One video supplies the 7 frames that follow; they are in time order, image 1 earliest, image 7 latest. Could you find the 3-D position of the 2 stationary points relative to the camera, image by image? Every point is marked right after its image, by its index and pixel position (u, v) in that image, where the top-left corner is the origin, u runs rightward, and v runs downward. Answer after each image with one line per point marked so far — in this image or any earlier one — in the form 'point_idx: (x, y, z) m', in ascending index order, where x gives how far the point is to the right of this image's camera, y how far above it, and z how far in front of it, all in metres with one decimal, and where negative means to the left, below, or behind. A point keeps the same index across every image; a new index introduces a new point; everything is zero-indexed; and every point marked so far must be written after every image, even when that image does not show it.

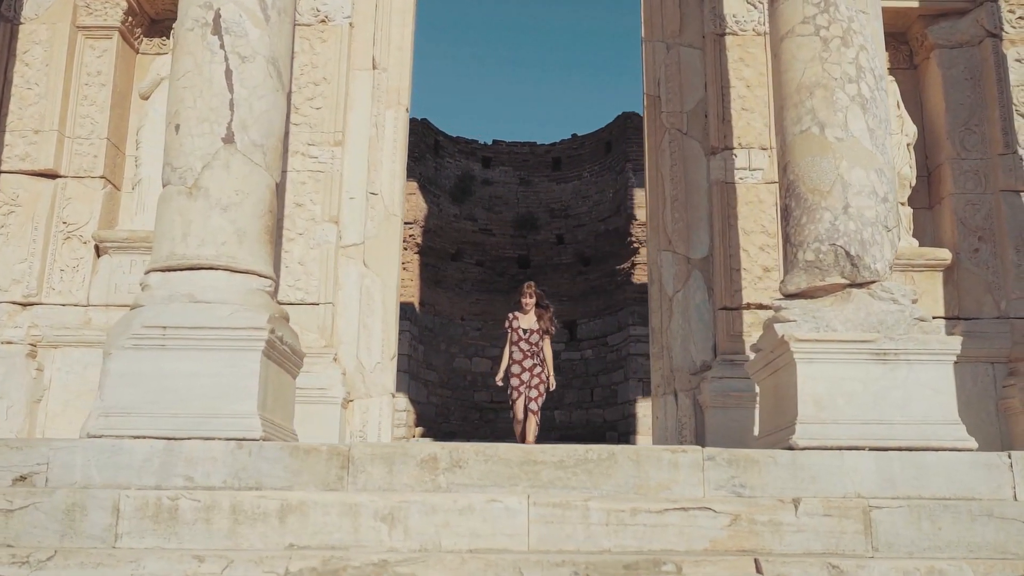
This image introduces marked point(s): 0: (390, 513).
0: (-0.5, -1.0, +4.4) m
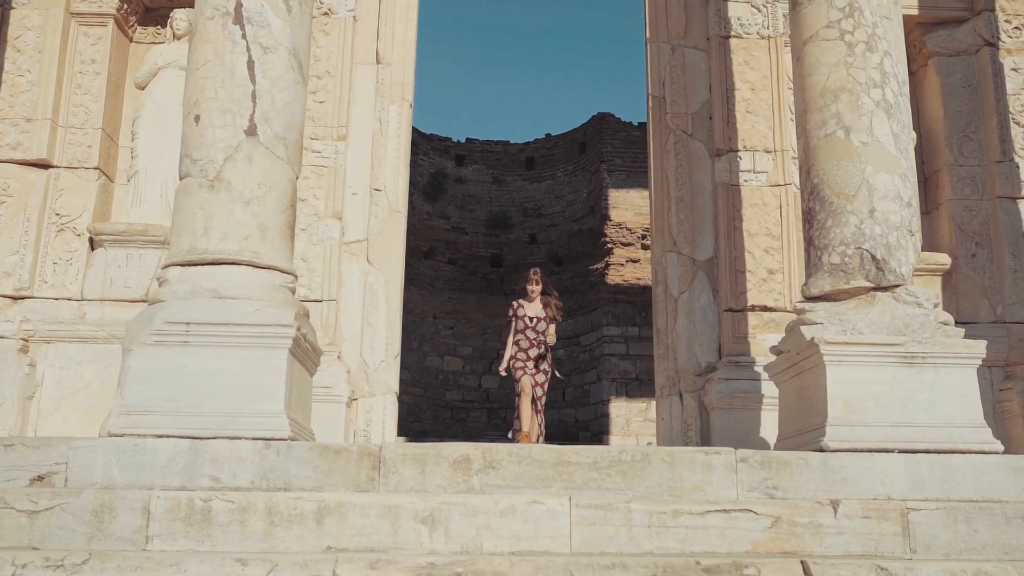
0: (-0.3, -1.0, +4.3) m
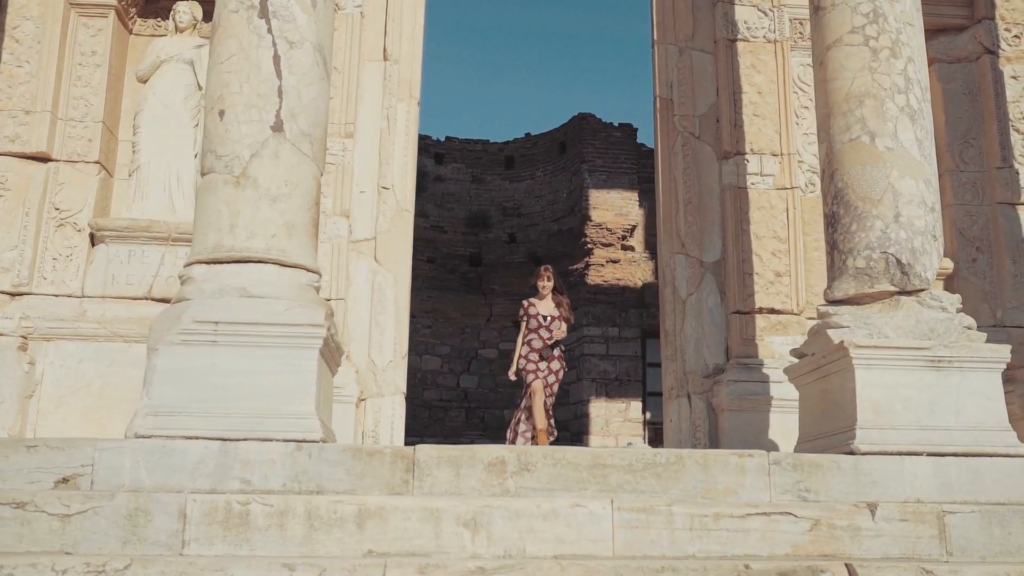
0: (-0.2, -1.0, +4.3) m
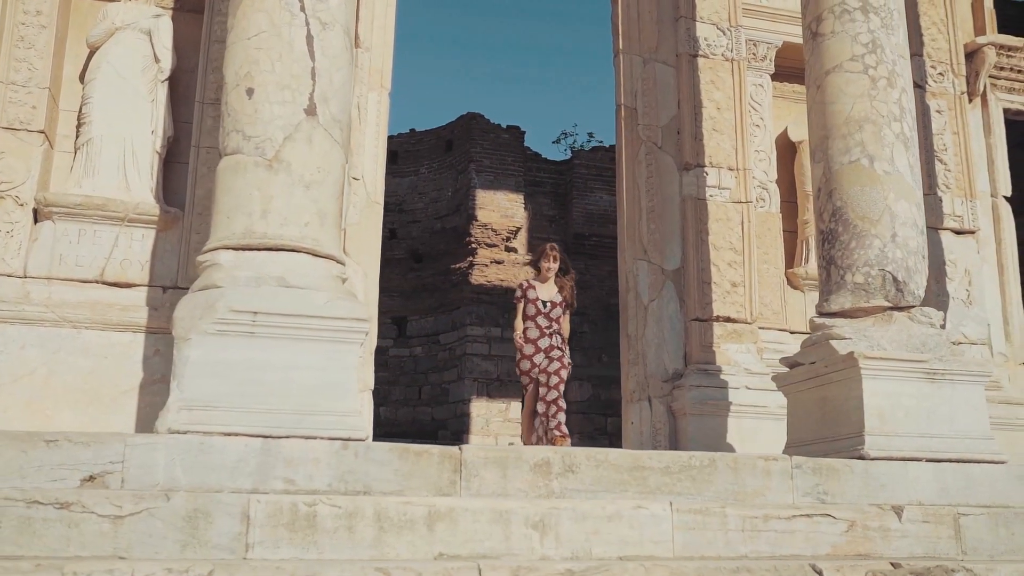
0: (+0.1, -1.0, +4.2) m
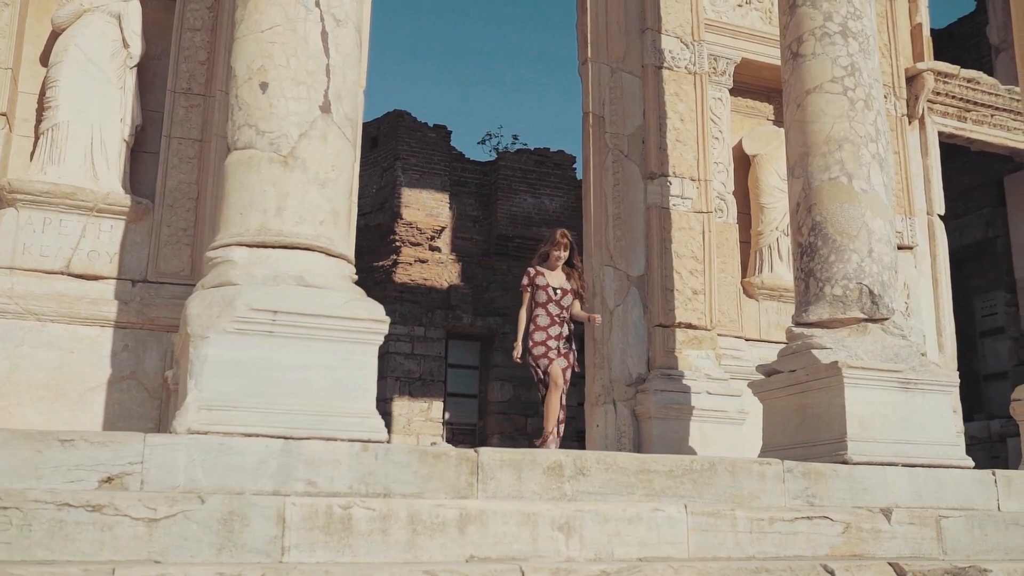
0: (+0.2, -1.0, +4.3) m
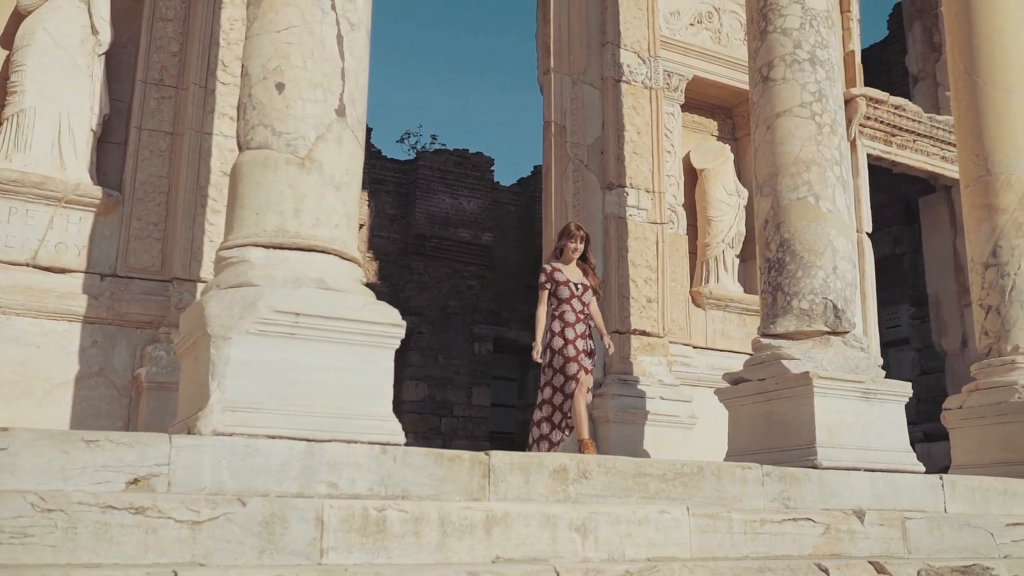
0: (+0.3, -1.1, +4.5) m
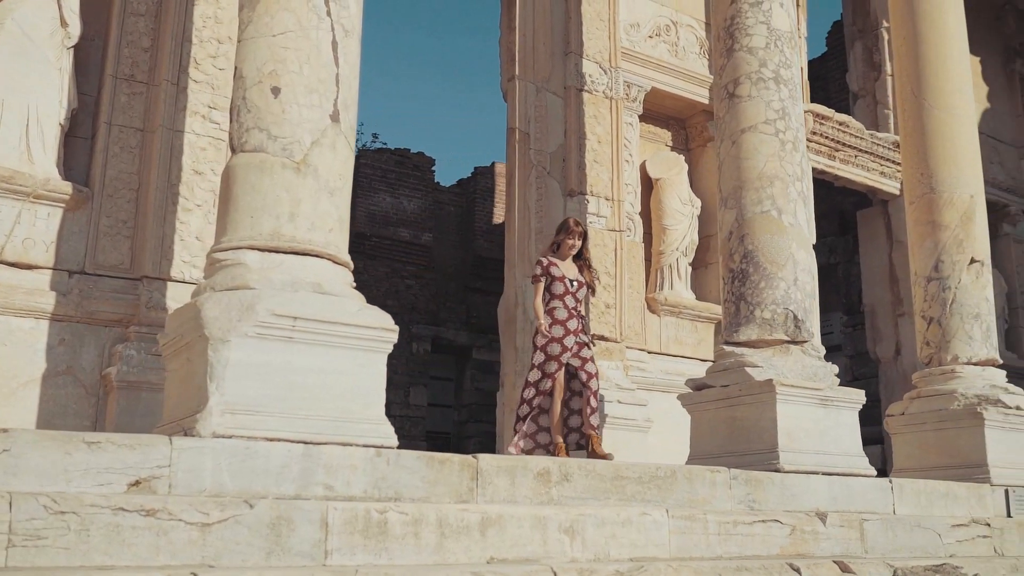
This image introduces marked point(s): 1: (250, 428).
0: (+0.3, -1.1, +4.6) m
1: (-1.1, -0.6, +4.3) m
